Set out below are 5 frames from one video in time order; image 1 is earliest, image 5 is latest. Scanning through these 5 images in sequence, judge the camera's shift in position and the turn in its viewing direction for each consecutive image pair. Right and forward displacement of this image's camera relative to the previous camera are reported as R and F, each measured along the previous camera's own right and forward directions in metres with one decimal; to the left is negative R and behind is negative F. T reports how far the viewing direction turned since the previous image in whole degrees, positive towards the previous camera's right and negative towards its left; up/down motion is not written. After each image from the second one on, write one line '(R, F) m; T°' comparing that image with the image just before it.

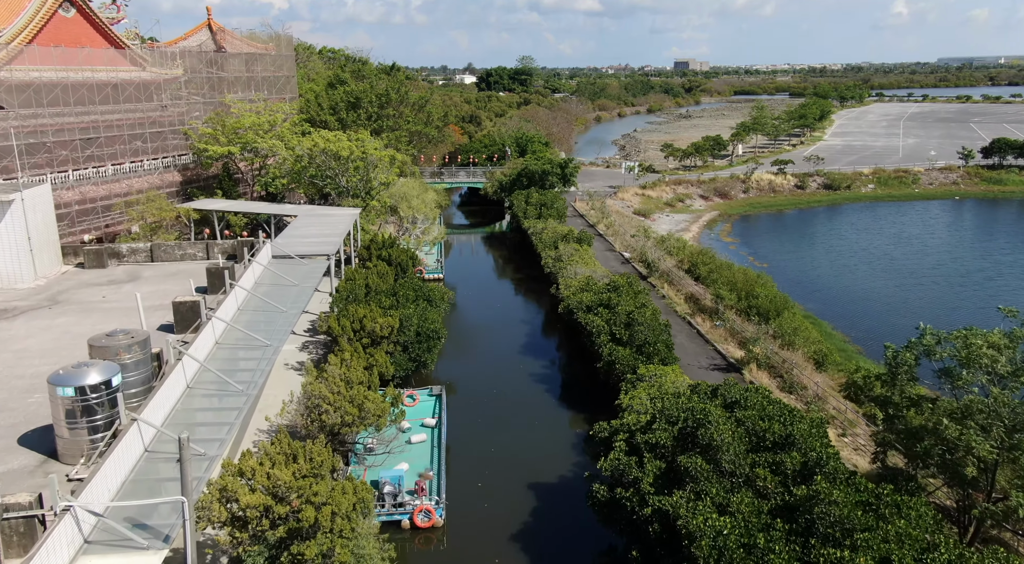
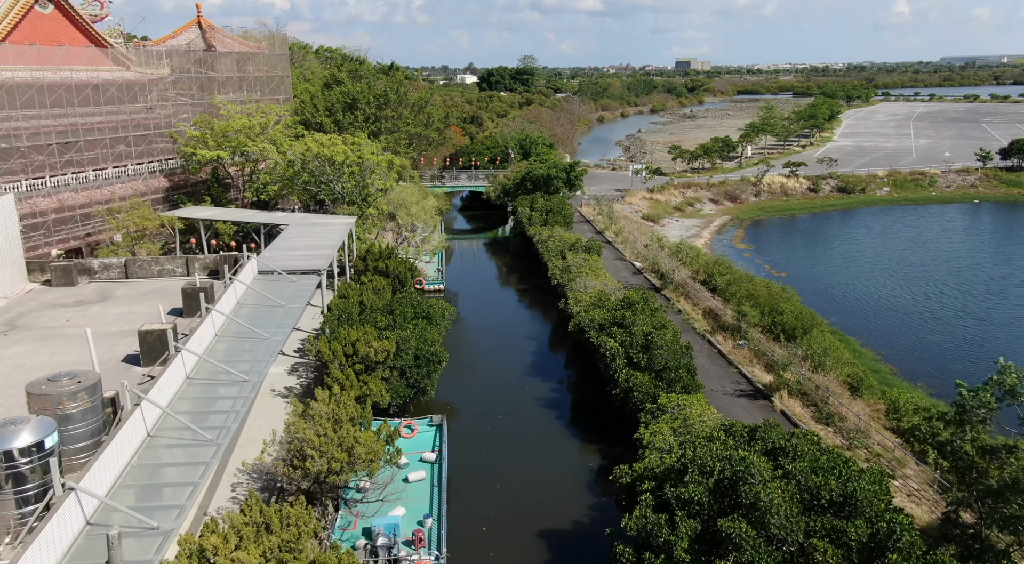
(-0.2, +1.9) m; 0°
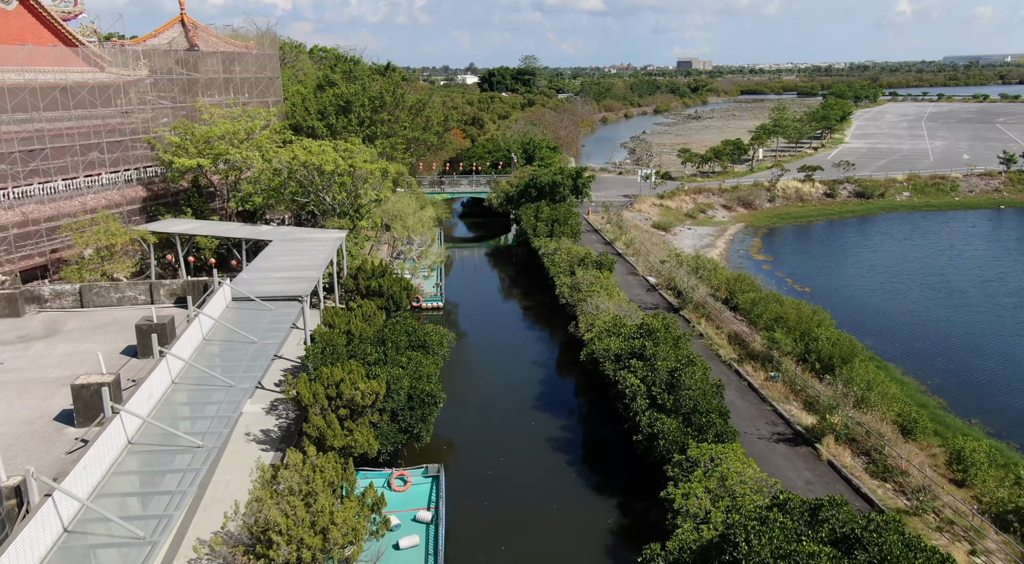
(-0.1, +2.5) m; 0°
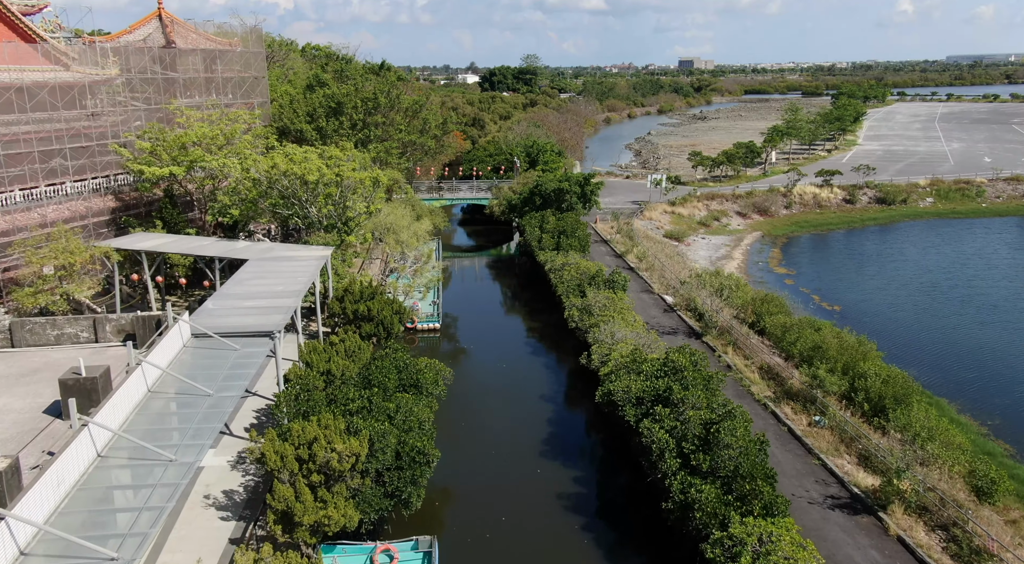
(-0.1, +2.8) m; 0°
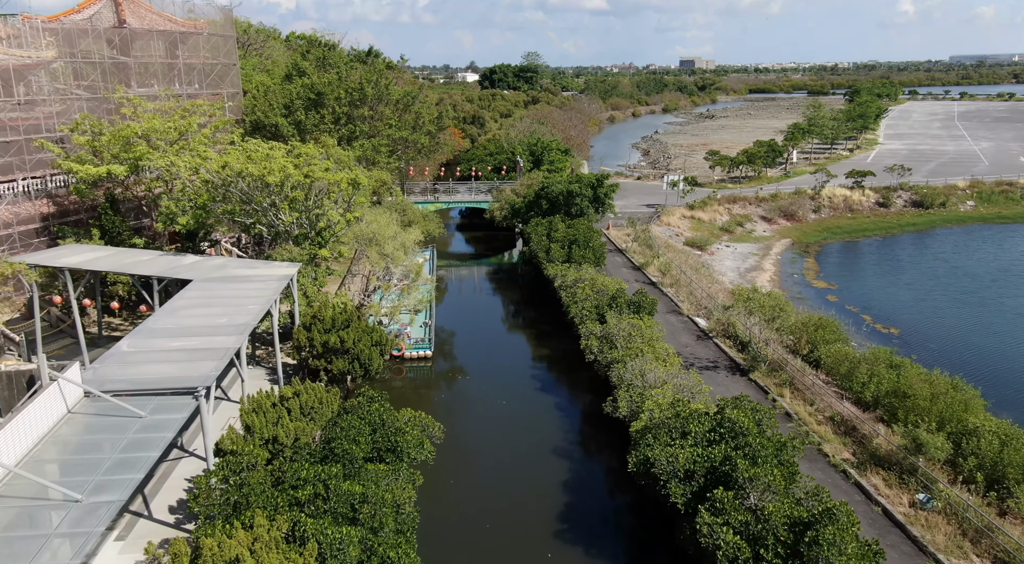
(-0.2, +4.5) m; 0°
